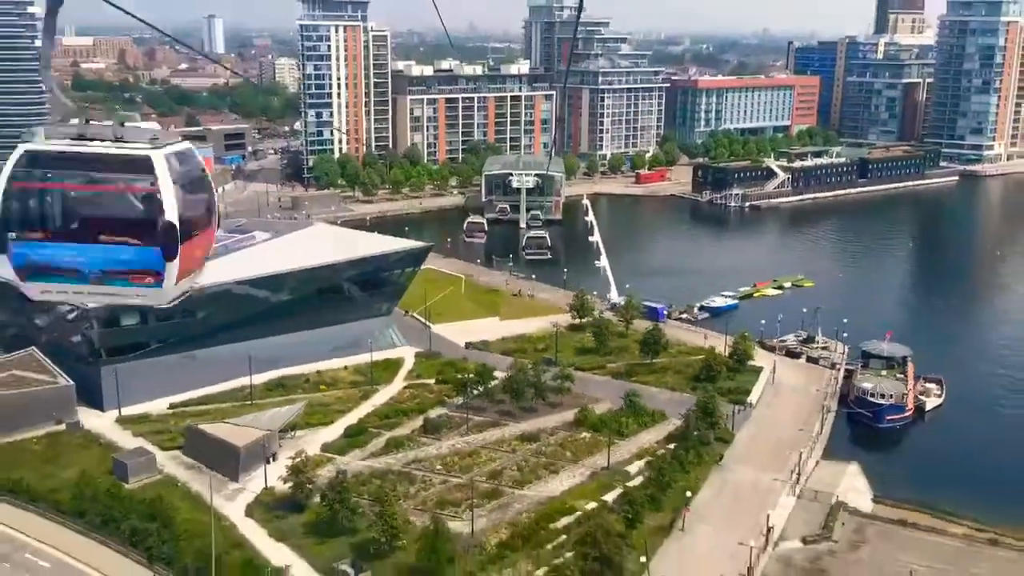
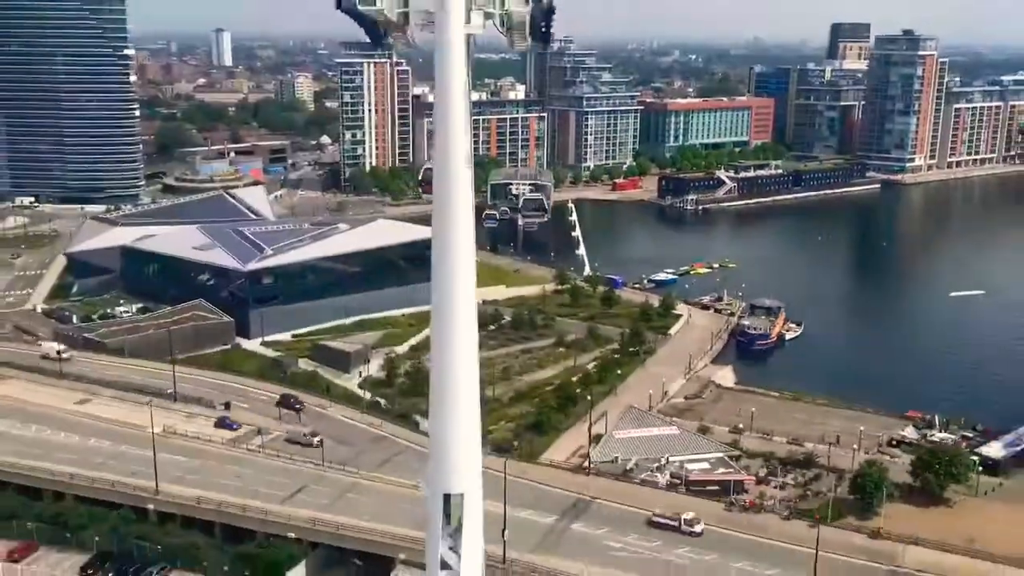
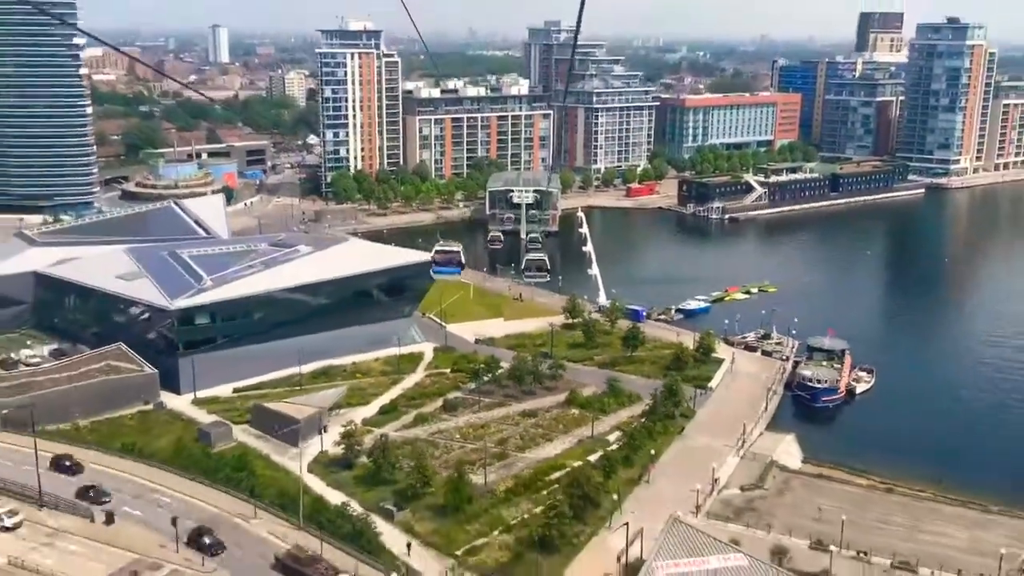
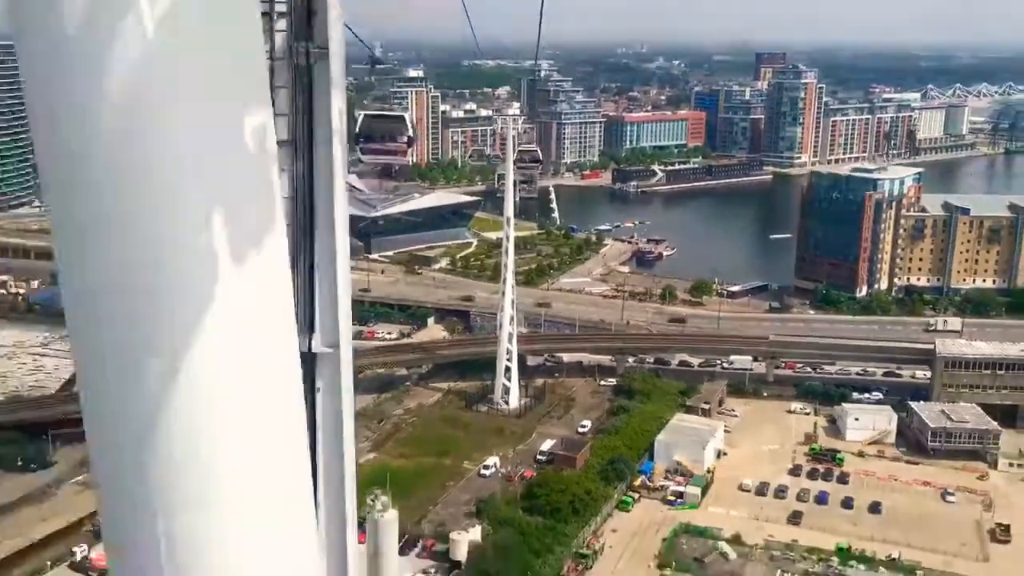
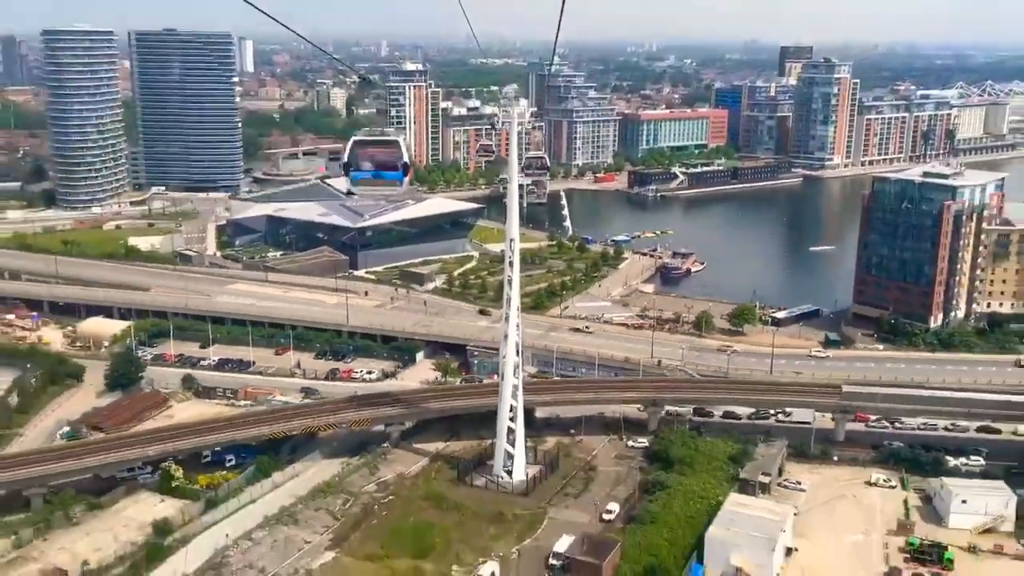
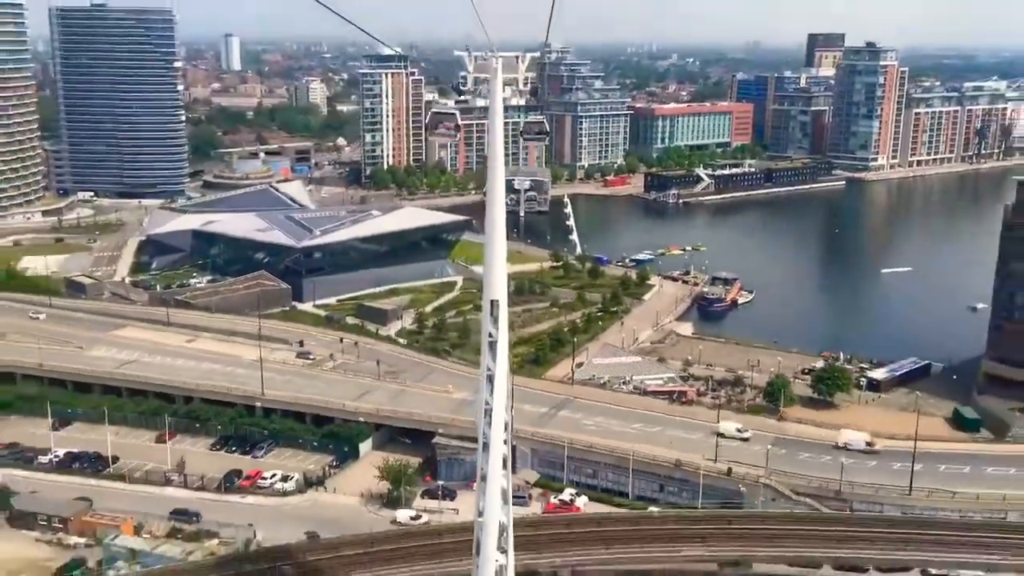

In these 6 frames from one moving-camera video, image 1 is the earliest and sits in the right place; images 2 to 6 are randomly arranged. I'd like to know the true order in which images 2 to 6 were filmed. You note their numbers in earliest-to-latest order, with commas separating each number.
3, 2, 6, 5, 4
